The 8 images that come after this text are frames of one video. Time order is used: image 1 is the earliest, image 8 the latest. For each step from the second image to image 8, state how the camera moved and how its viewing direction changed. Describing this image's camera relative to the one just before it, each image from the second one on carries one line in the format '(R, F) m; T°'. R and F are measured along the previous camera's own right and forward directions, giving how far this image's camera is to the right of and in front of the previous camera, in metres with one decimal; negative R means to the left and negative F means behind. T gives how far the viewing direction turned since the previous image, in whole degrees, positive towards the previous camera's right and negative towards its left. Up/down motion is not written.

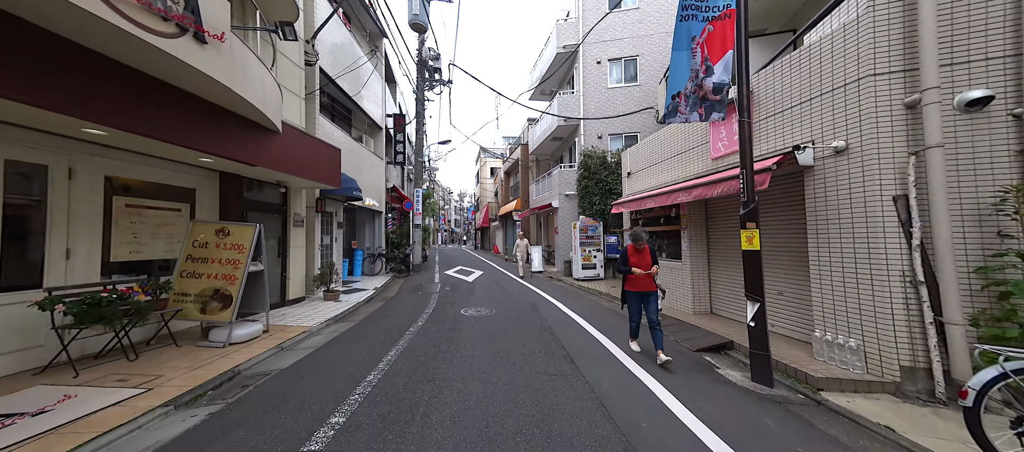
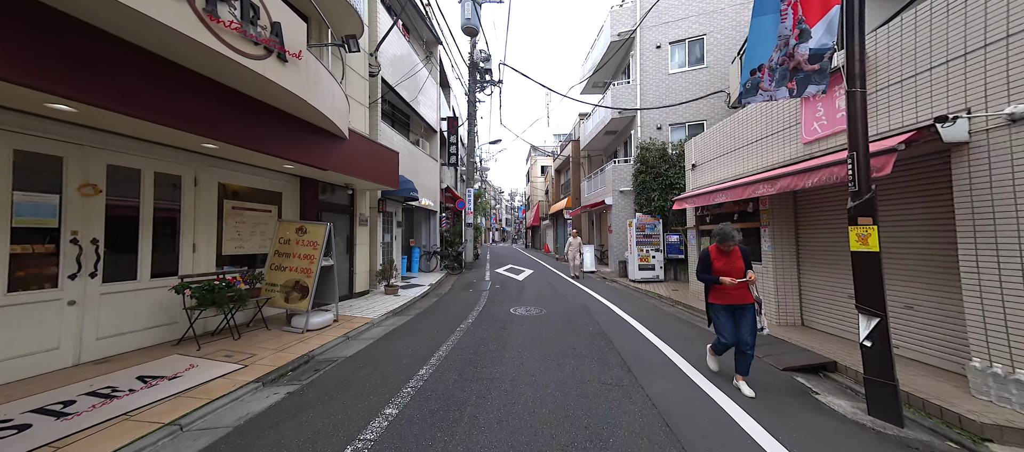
(0.0, +0.1) m; -9°
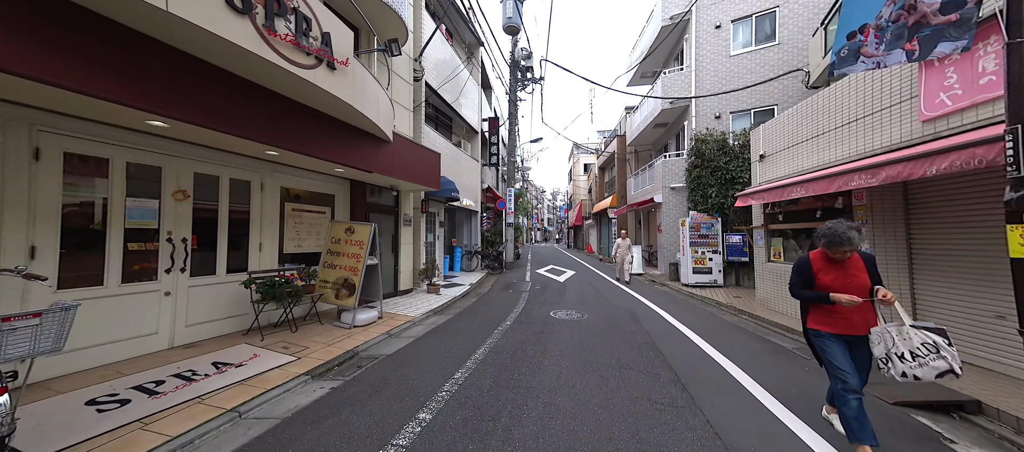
(0.0, +0.2) m; -8°
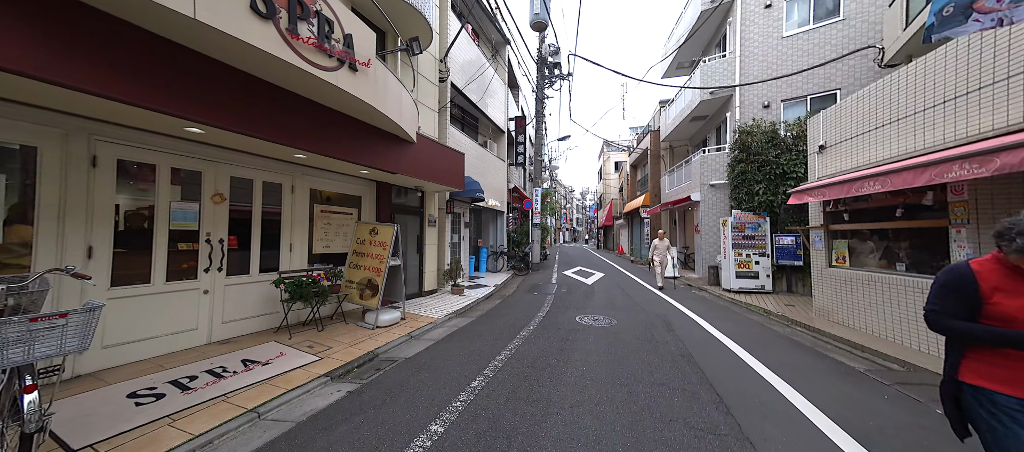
(+0.1, +0.2) m; -5°
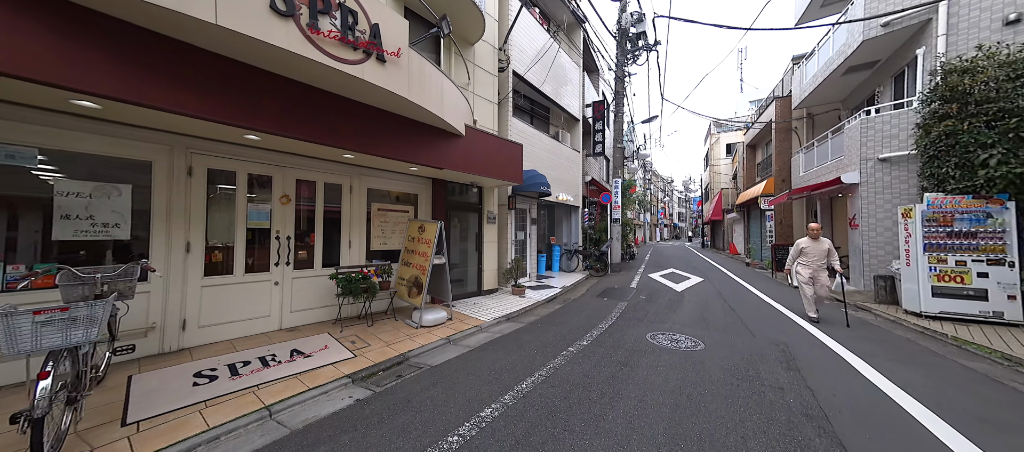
(+0.6, +0.8) m; -17°
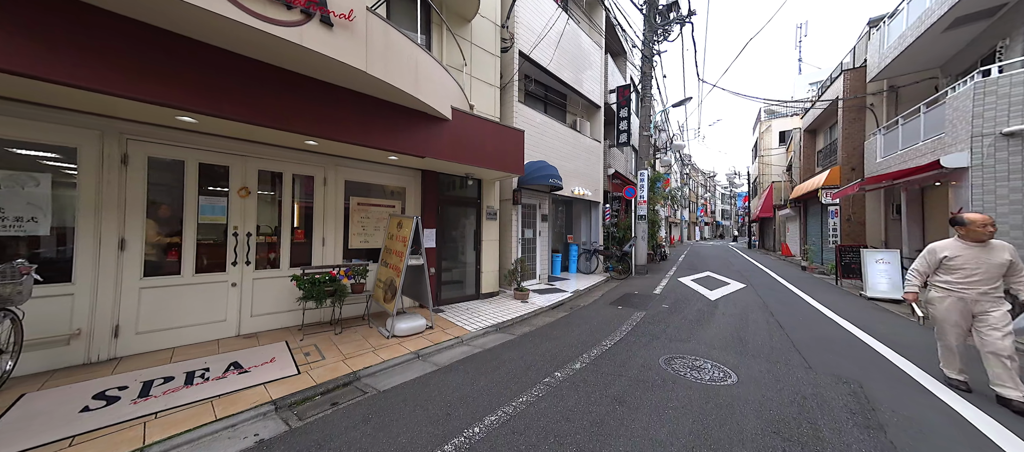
(+0.7, +0.9) m; -6°
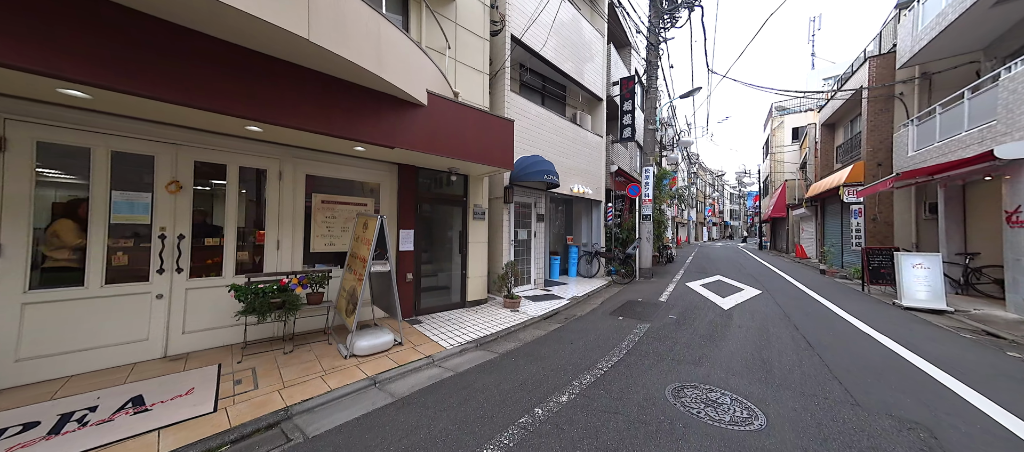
(+0.3, +0.7) m; -1°
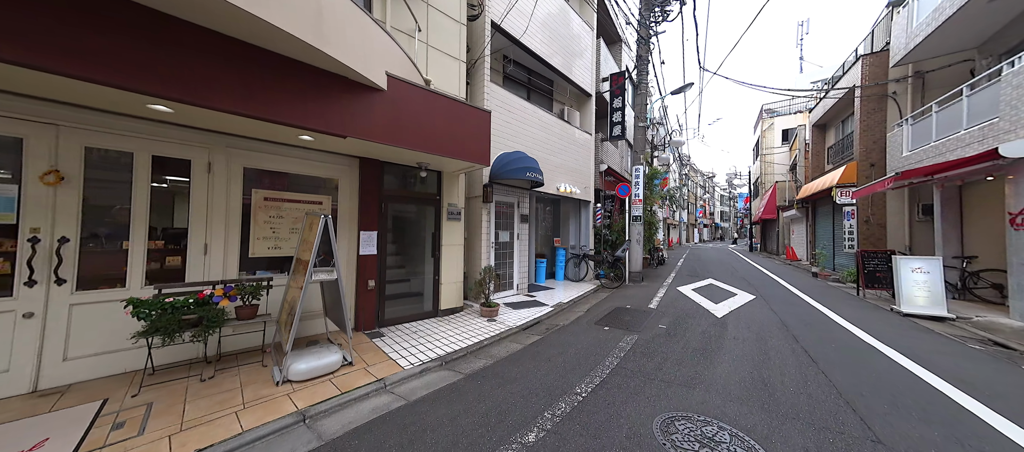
(+0.3, +0.5) m; +1°
